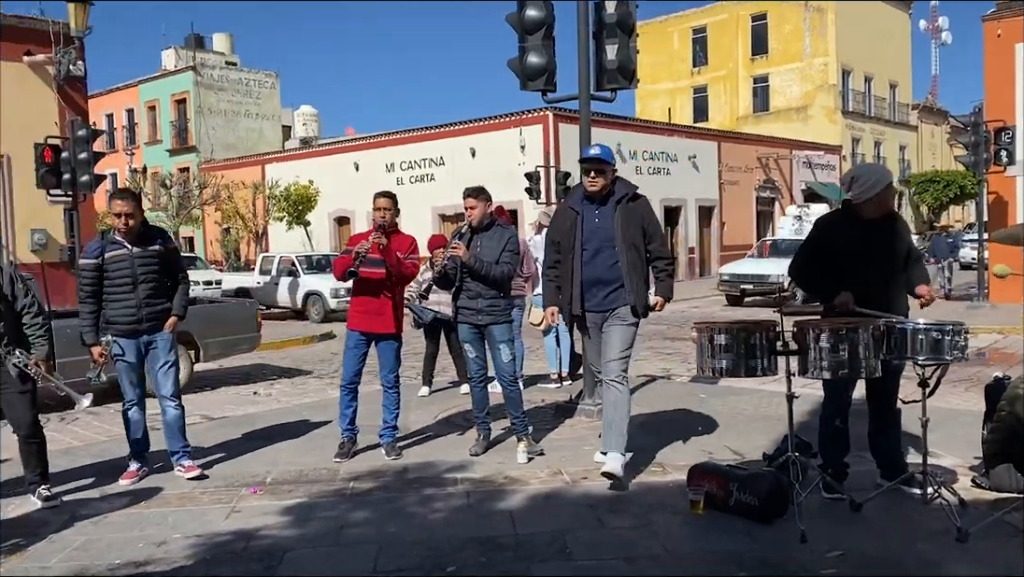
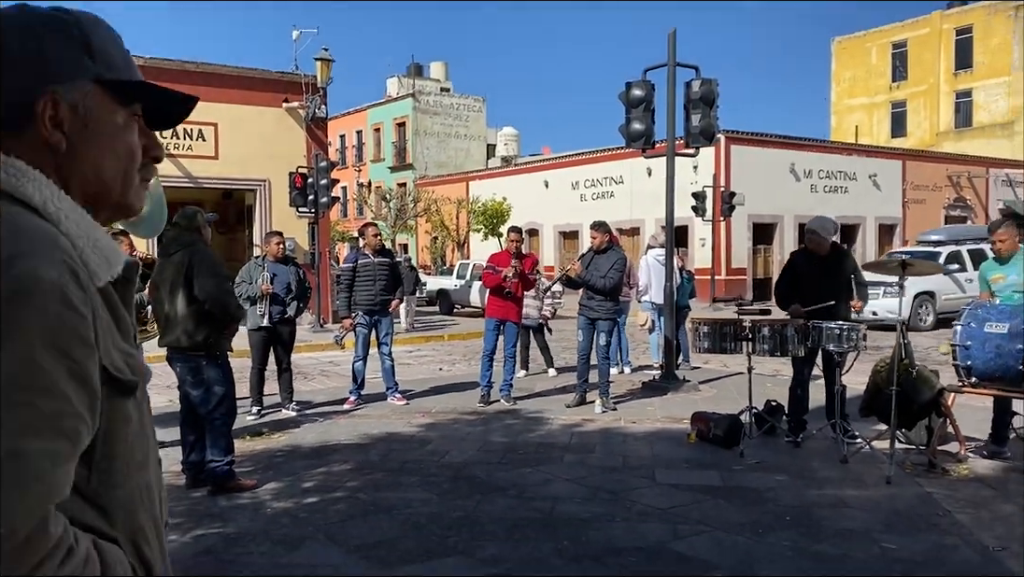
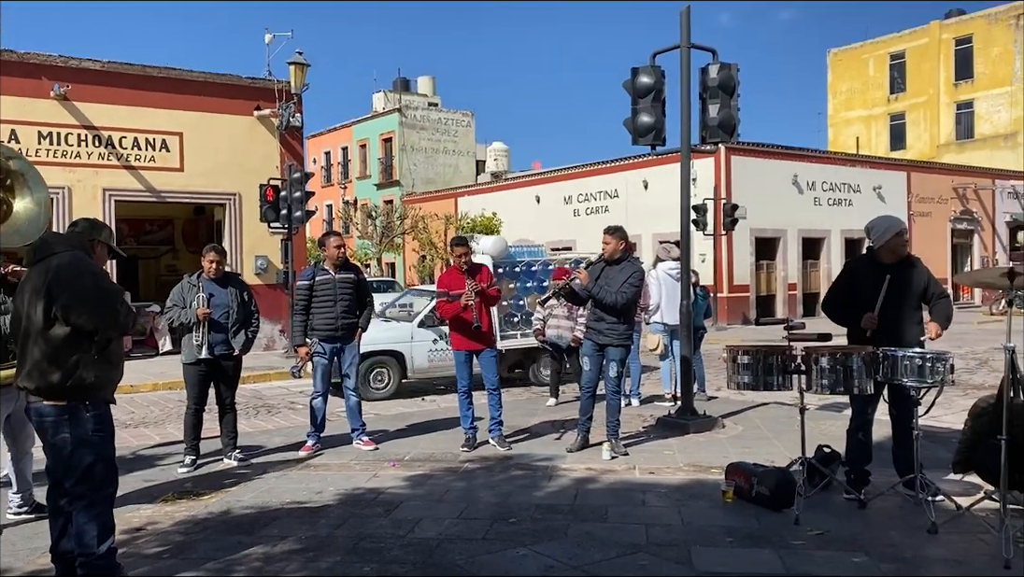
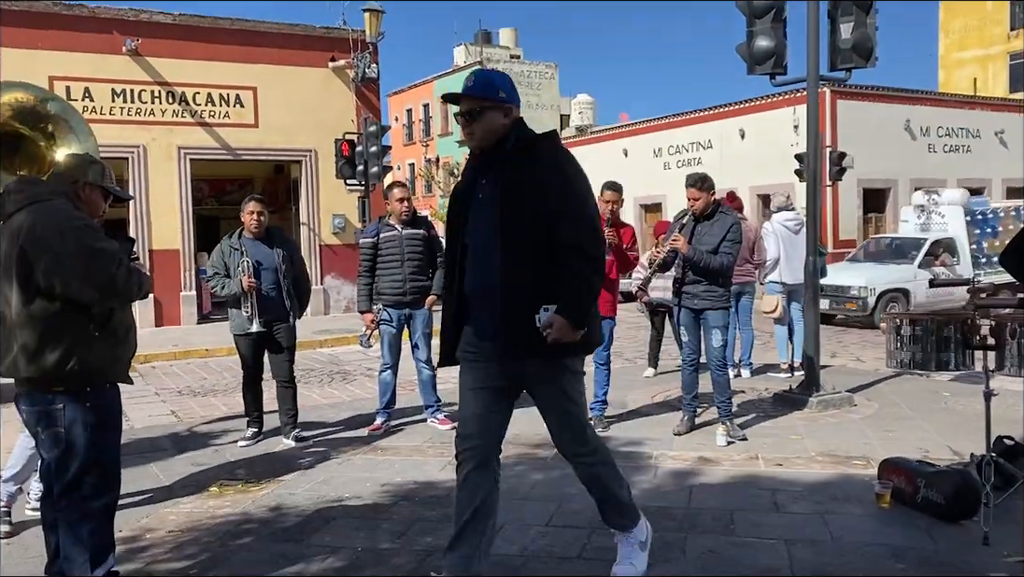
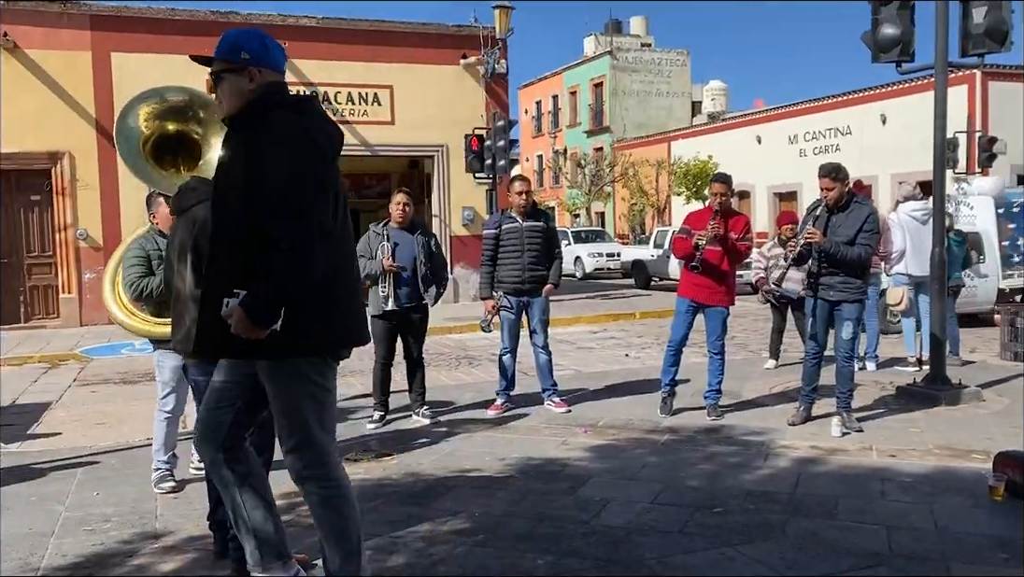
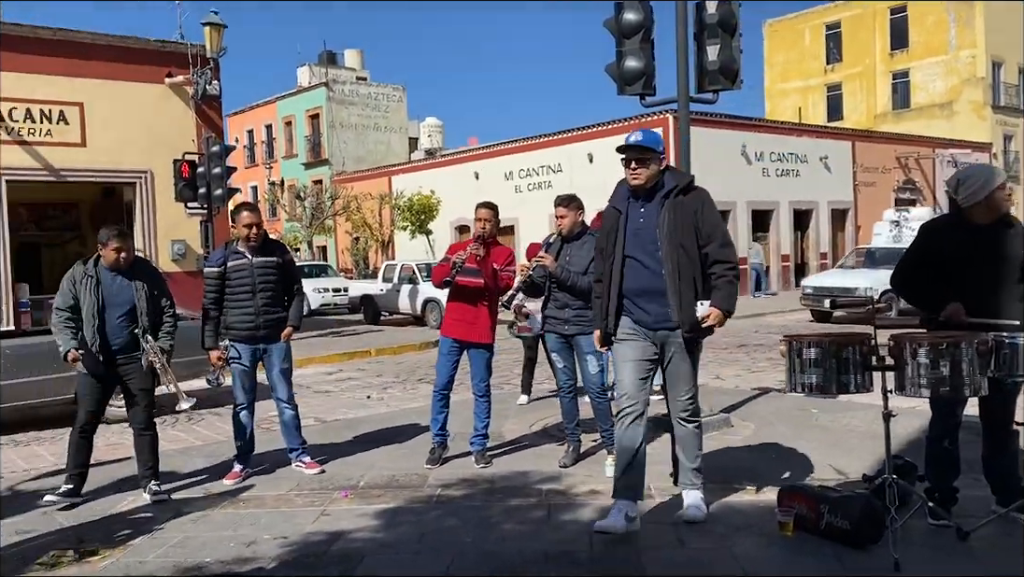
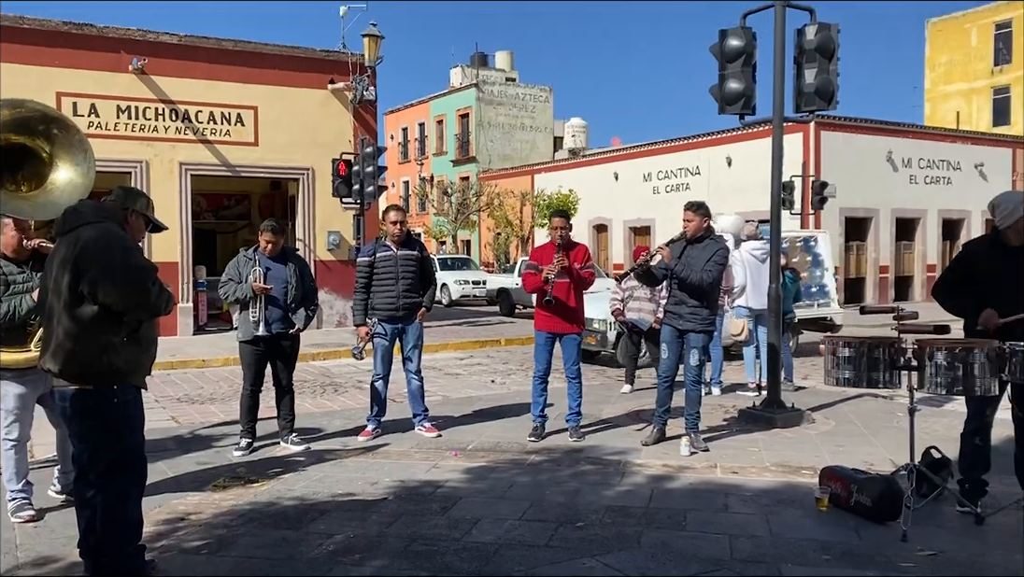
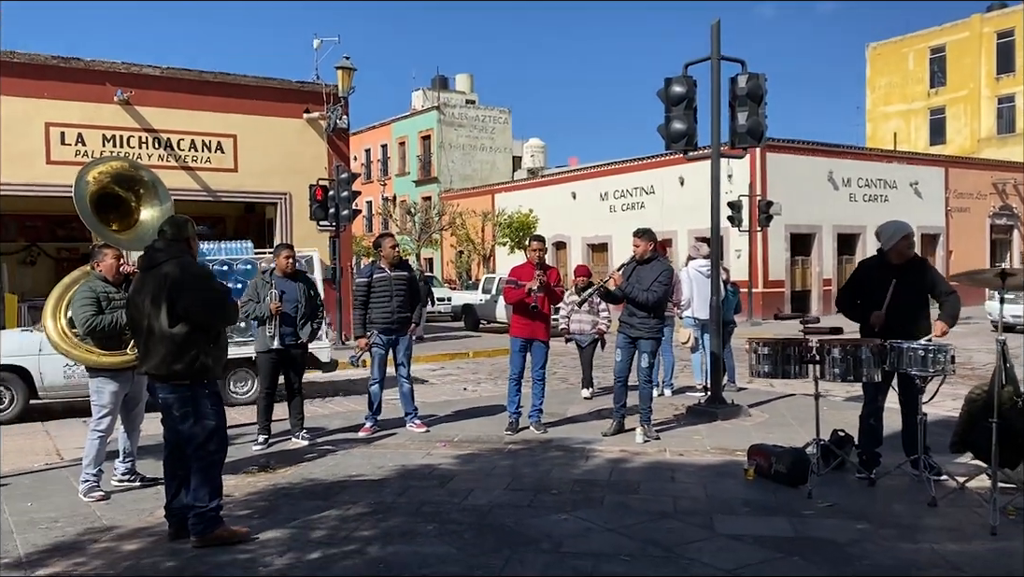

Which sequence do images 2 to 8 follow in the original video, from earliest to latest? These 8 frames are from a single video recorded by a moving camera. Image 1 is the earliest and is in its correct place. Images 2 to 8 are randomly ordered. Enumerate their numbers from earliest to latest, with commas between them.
6, 4, 5, 7, 3, 8, 2
